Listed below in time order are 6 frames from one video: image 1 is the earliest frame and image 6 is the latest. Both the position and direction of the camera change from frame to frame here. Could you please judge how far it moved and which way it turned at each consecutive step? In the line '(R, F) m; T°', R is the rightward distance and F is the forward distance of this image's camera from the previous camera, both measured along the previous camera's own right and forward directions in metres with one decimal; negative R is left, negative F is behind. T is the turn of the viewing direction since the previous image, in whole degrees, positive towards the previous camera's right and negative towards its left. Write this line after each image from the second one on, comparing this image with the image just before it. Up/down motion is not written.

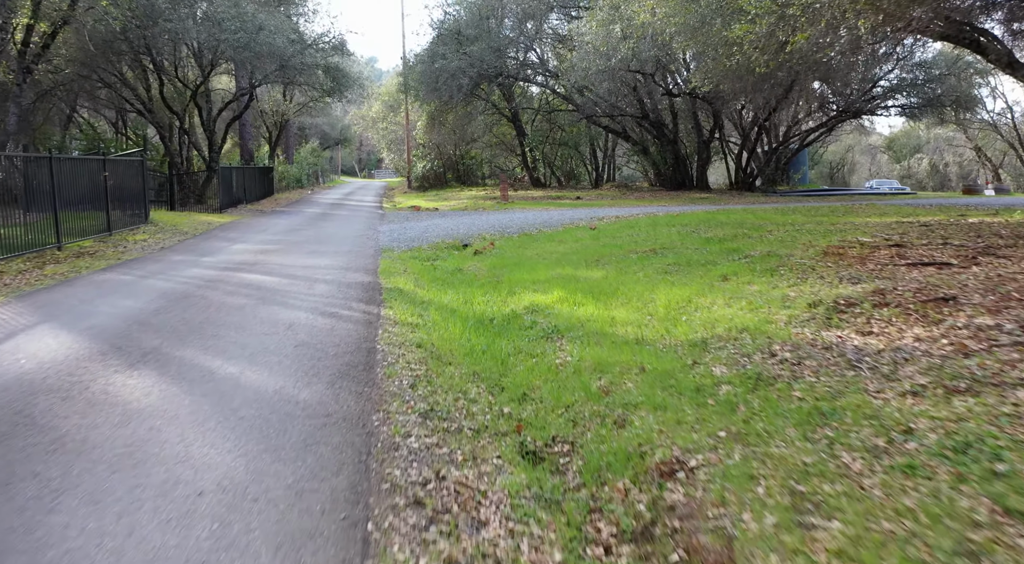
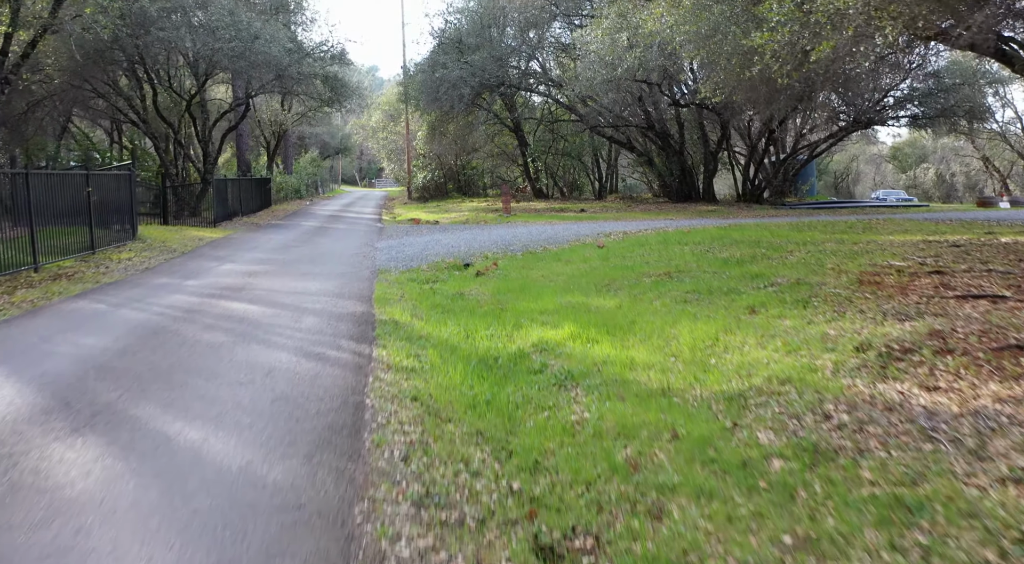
(0.0, +0.7) m; 0°
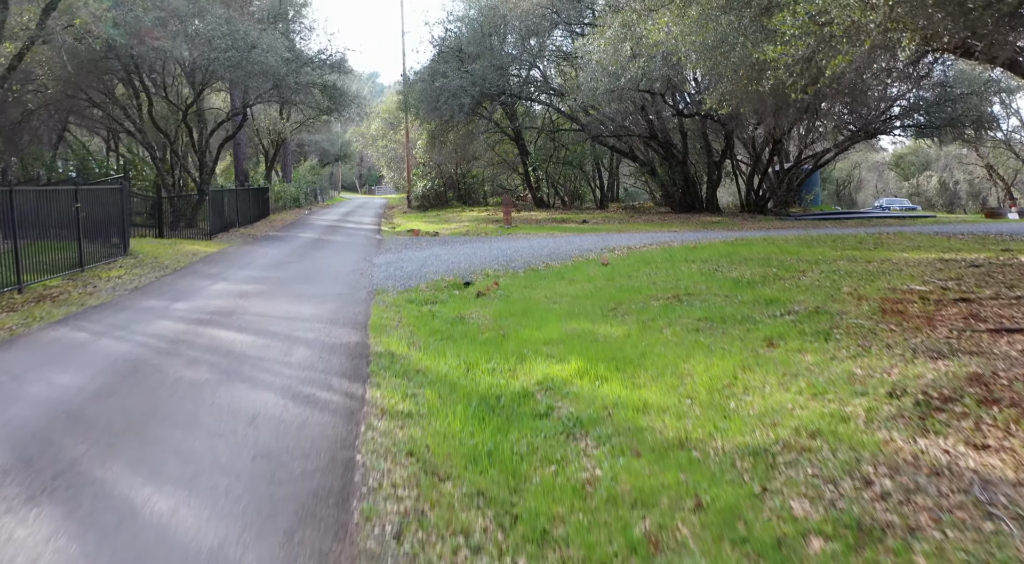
(0.0, +0.4) m; 0°
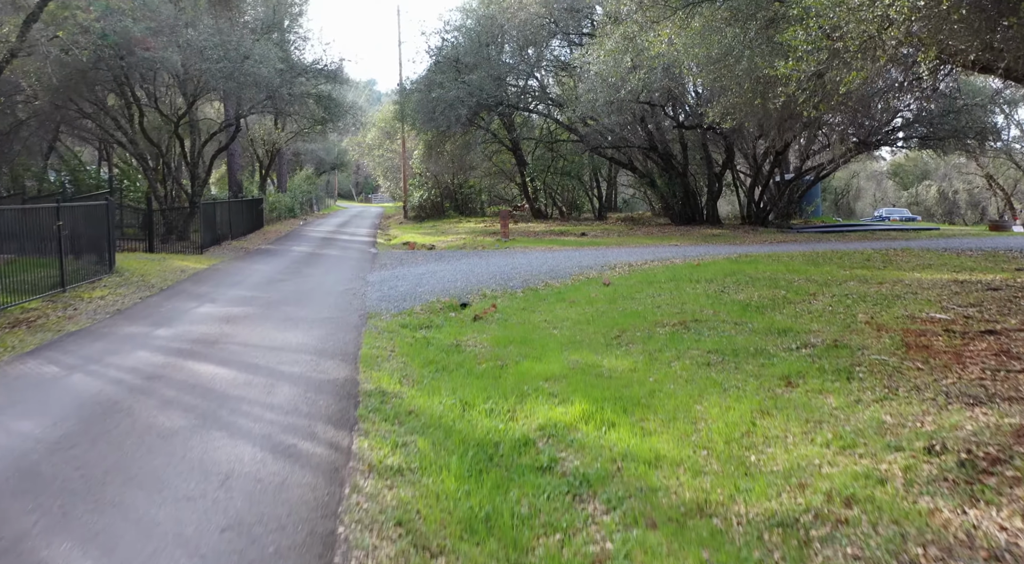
(0.0, +0.5) m; 0°
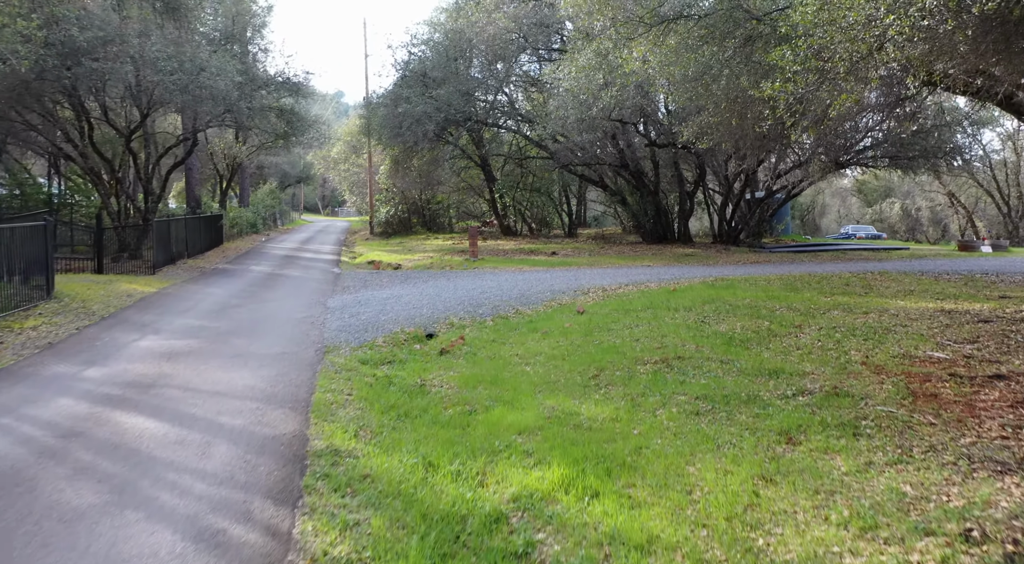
(0.0, +0.7) m; +2°
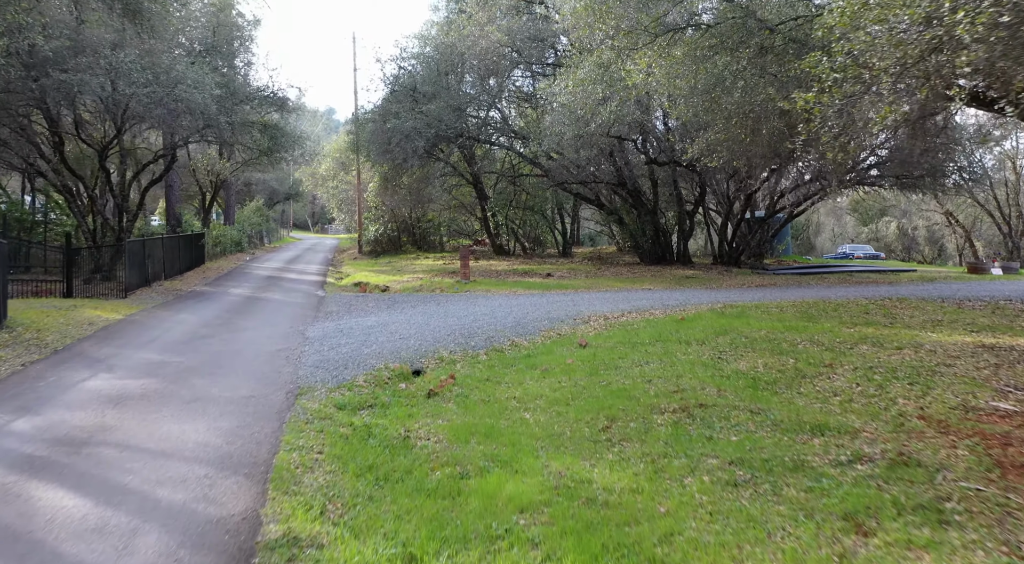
(-0.1, +1.1) m; +1°
